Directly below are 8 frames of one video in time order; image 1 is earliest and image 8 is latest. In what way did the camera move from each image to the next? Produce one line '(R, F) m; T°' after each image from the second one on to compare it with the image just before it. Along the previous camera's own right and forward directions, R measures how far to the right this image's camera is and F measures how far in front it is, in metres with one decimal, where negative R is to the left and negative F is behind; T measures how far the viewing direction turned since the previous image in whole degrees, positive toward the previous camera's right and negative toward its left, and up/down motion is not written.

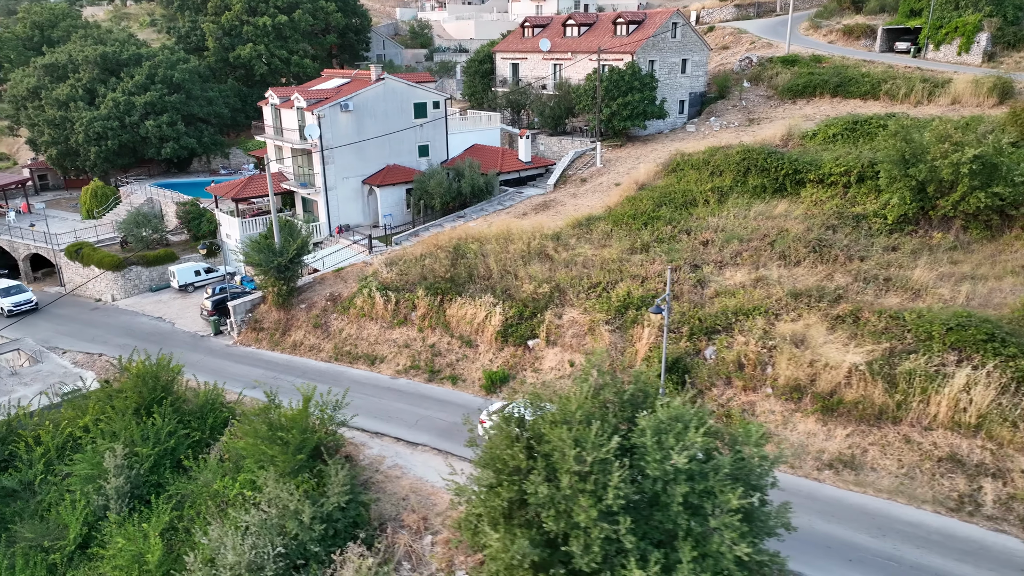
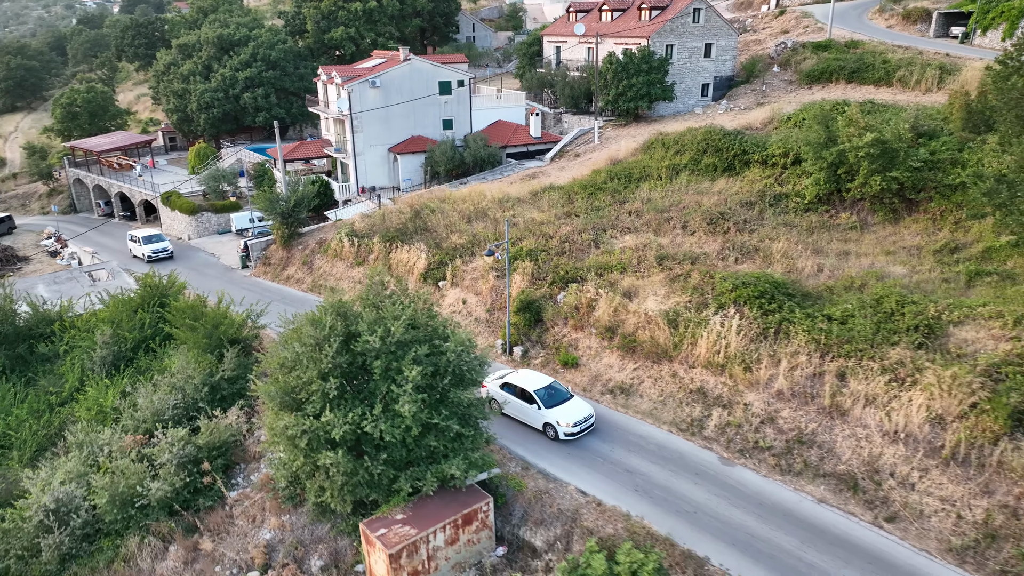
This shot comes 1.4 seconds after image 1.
(+6.4, -2.5) m; -11°
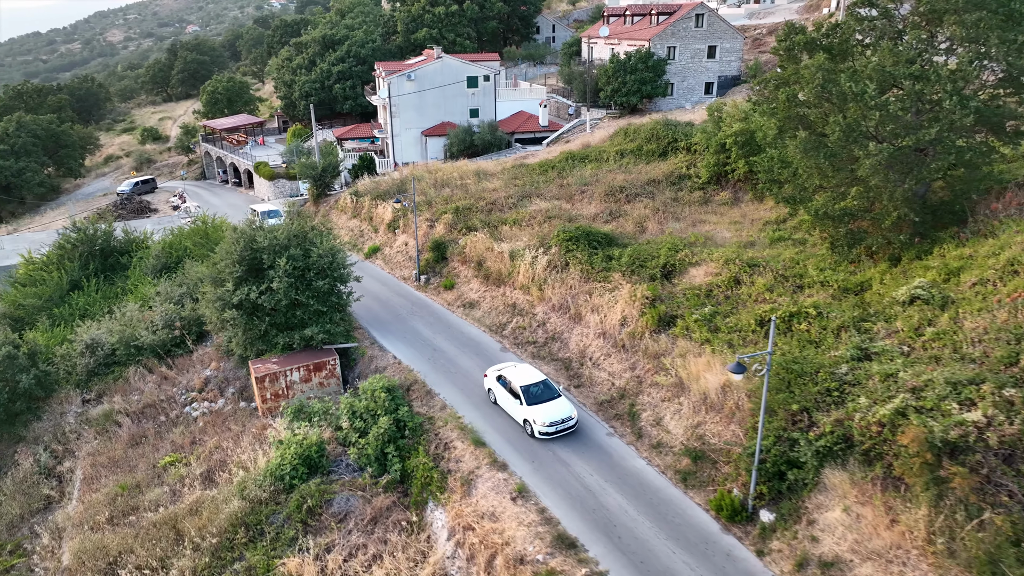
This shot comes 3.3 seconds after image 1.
(+7.4, -4.6) m; -11°
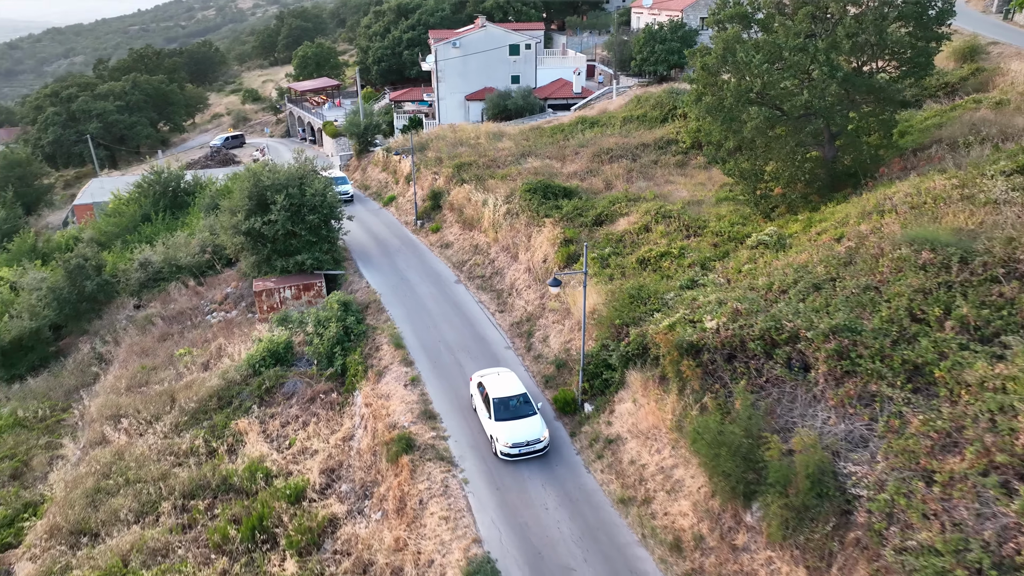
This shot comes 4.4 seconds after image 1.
(+4.2, -2.5) m; -8°
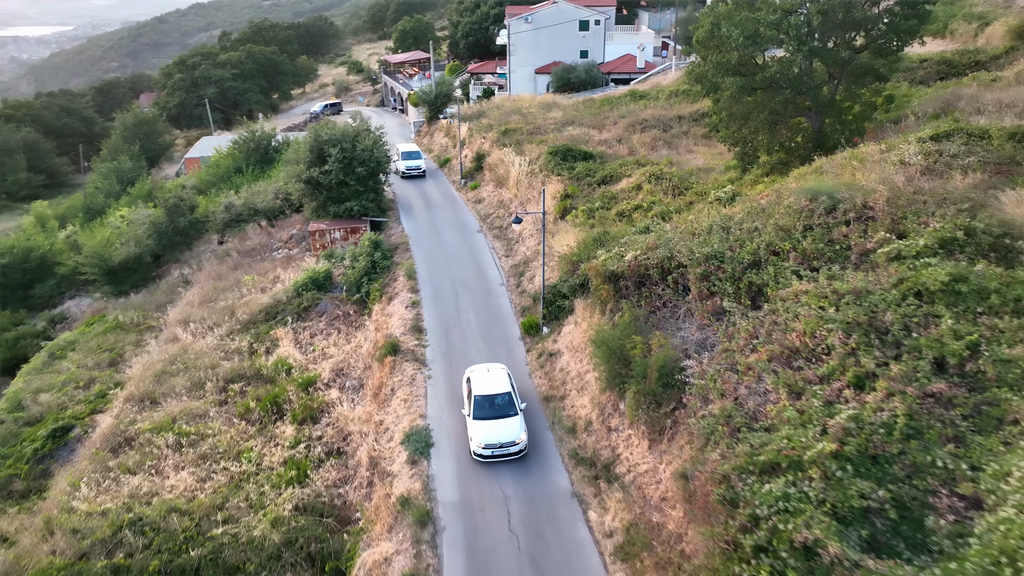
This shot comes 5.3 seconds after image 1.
(+2.9, -2.3) m; -8°
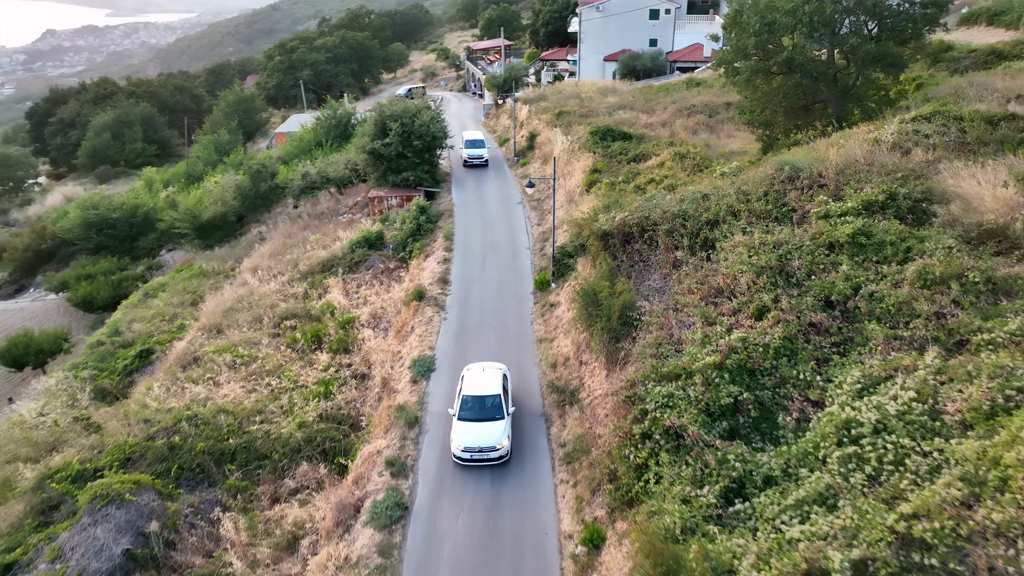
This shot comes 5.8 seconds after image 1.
(+1.8, -1.7) m; -7°
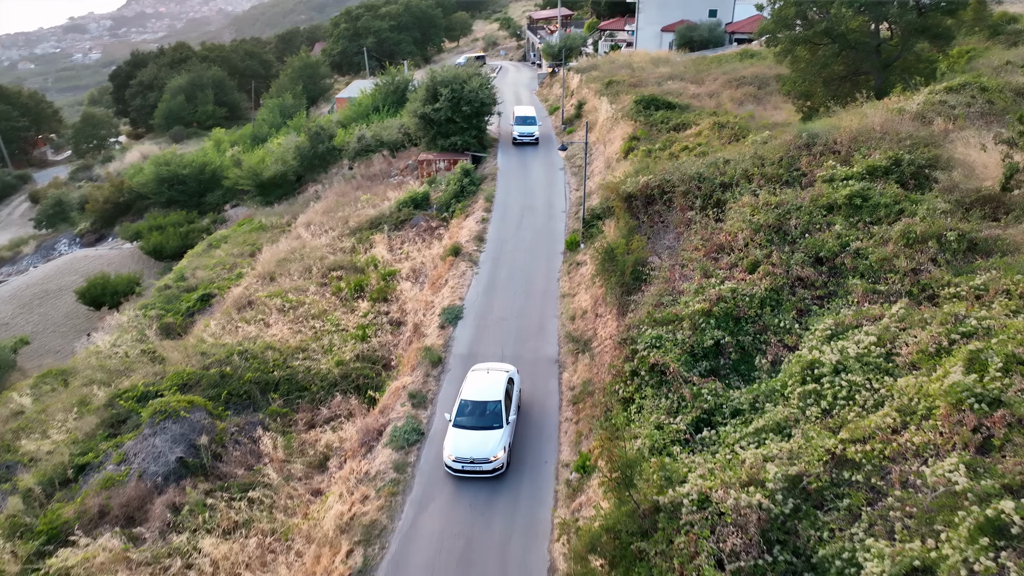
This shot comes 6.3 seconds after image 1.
(+0.7, -0.9) m; -5°
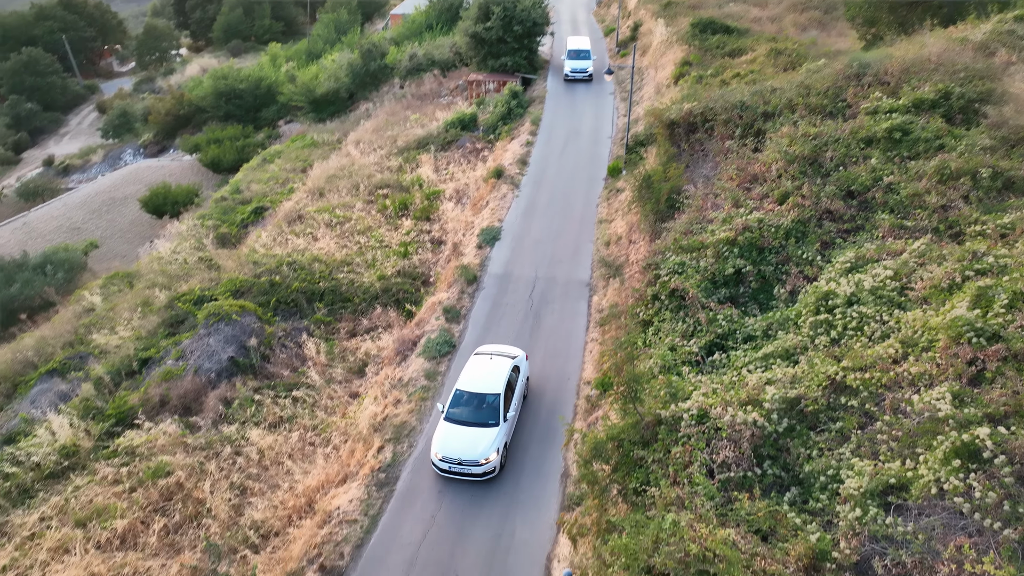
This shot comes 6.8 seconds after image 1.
(+0.3, -0.4) m; -4°
